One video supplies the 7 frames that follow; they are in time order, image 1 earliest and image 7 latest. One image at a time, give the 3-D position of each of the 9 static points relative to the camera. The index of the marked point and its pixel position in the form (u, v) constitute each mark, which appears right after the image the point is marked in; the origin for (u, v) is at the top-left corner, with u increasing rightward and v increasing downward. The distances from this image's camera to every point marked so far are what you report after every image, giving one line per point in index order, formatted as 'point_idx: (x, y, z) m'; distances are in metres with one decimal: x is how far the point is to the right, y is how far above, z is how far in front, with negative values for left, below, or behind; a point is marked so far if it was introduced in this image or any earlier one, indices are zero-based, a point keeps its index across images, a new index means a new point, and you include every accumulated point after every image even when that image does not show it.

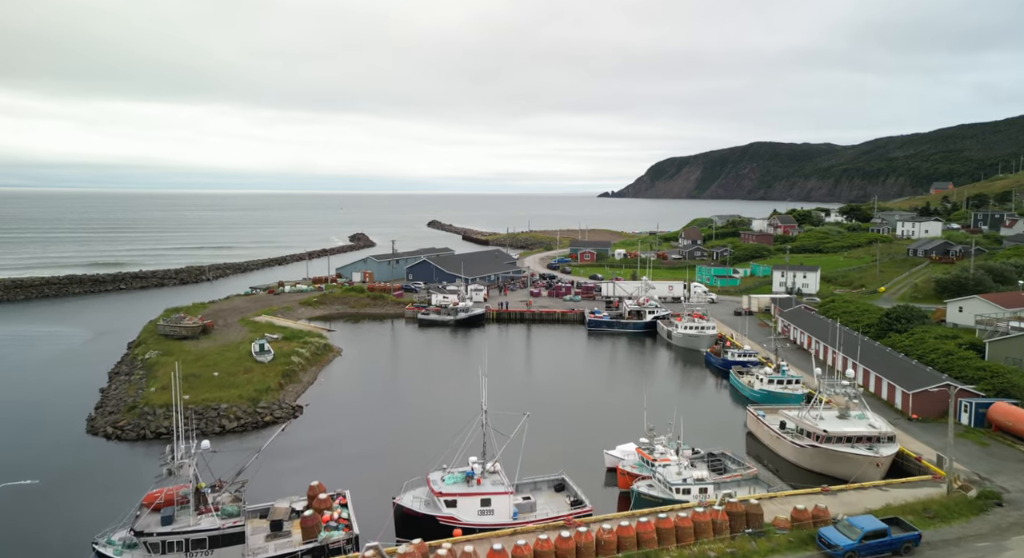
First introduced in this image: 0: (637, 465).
0: (+2.9, -4.3, +17.3) m
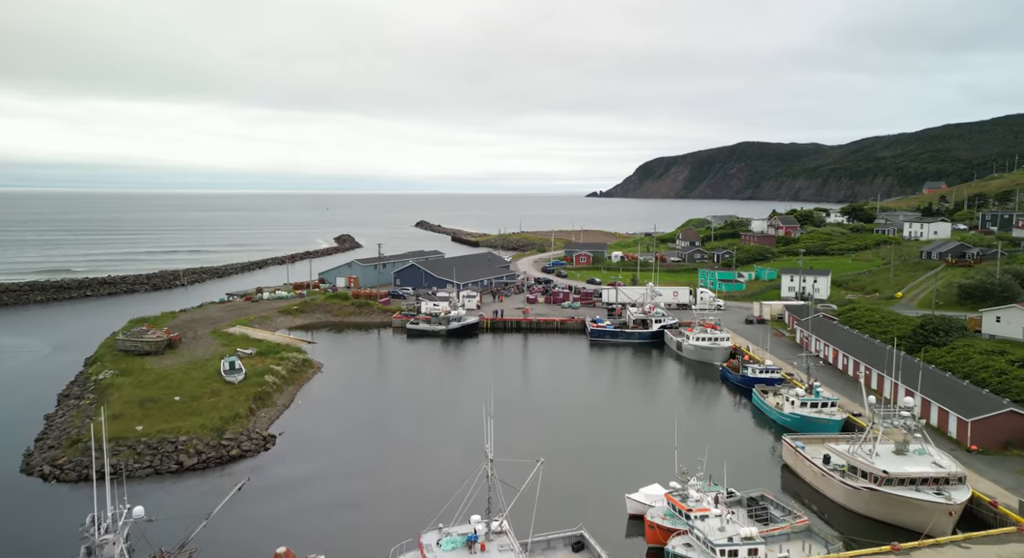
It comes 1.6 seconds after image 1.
0: (+3.1, -4.6, +14.7) m
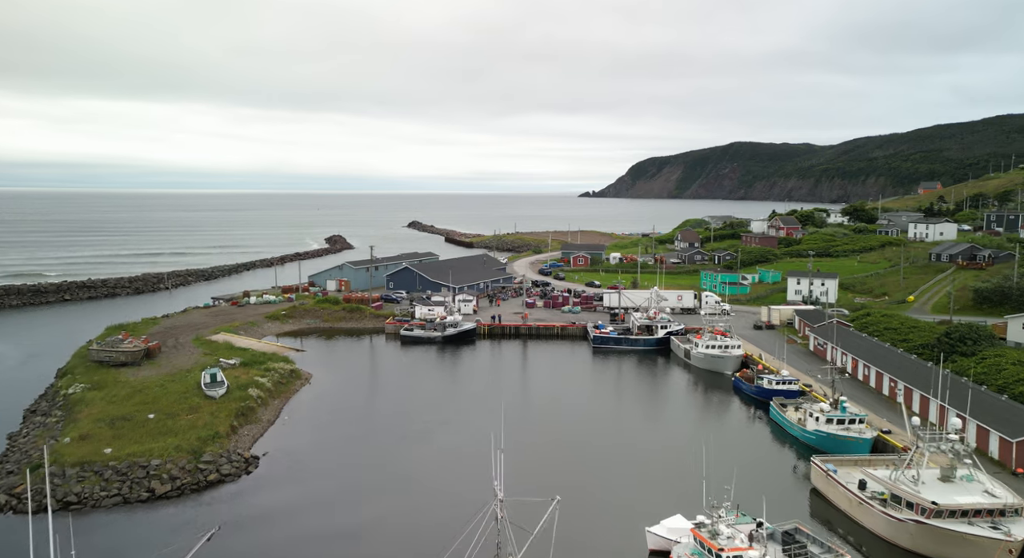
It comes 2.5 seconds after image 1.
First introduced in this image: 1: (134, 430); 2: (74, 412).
0: (+3.2, -4.8, +13.1) m
1: (-9.2, -3.7, +18.3) m
2: (-11.4, -3.5, +19.6) m
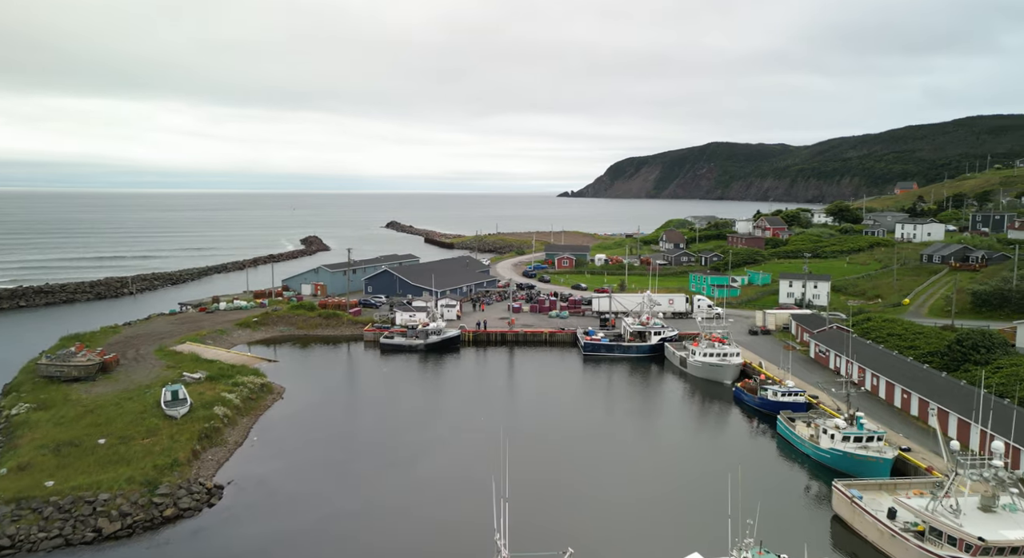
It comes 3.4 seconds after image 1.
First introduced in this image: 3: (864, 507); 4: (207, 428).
0: (+3.2, -5.0, +11.5) m
1: (-9.3, -3.9, +16.4) m
2: (-11.6, -3.7, +17.5) m
3: (+7.1, -4.6, +15.1) m
4: (-7.6, -3.7, +18.9) m
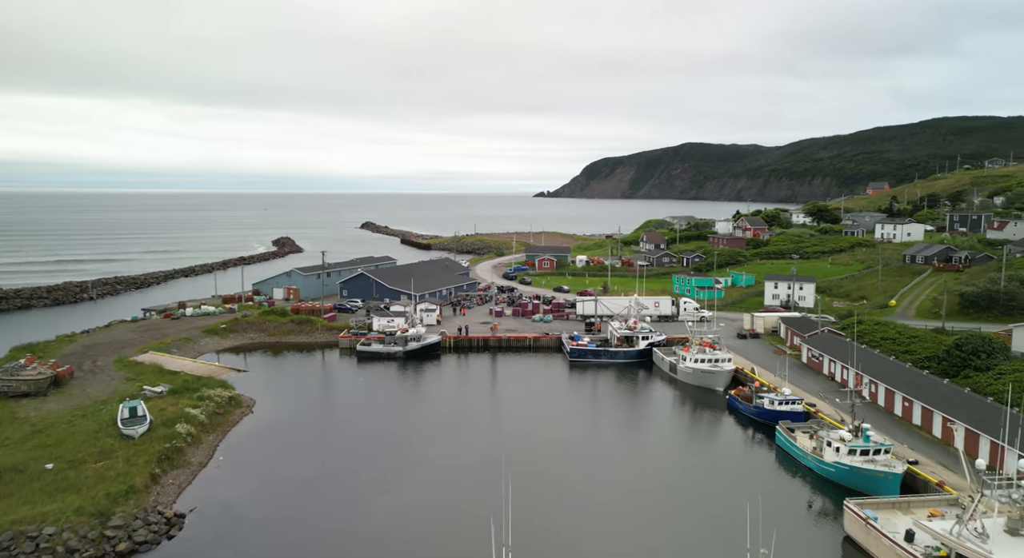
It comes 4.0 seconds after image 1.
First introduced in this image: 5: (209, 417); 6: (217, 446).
0: (+3.2, -5.1, +10.4) m
1: (-9.6, -4.0, +14.8) m
2: (-11.8, -3.9, +15.9) m
3: (+6.9, -4.7, +14.1) m
4: (-7.9, -3.9, +17.4) m
5: (-8.1, -3.7, +20.0) m
6: (-7.4, -4.2, +19.0) m
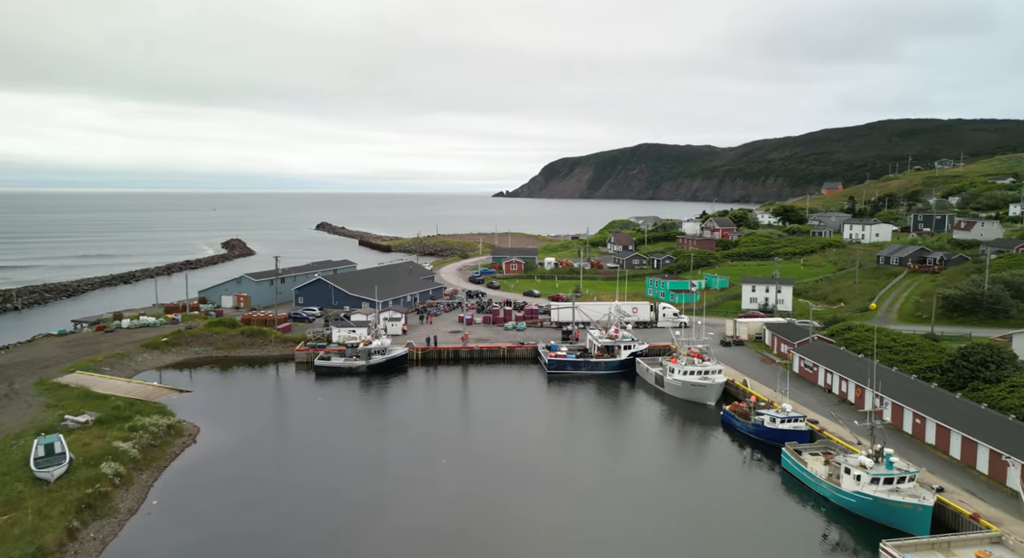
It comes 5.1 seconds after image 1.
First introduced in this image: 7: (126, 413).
0: (+3.2, -5.3, +8.4) m
1: (-9.7, -4.3, +12.1) m
2: (-12.0, -4.1, +13.1) m
3: (+6.8, -4.9, +12.3) m
4: (-8.2, -4.2, +14.7) m
5: (-8.5, -3.9, +17.3) m
6: (-7.8, -4.5, +16.4) m
7: (-9.7, -3.4, +18.9) m
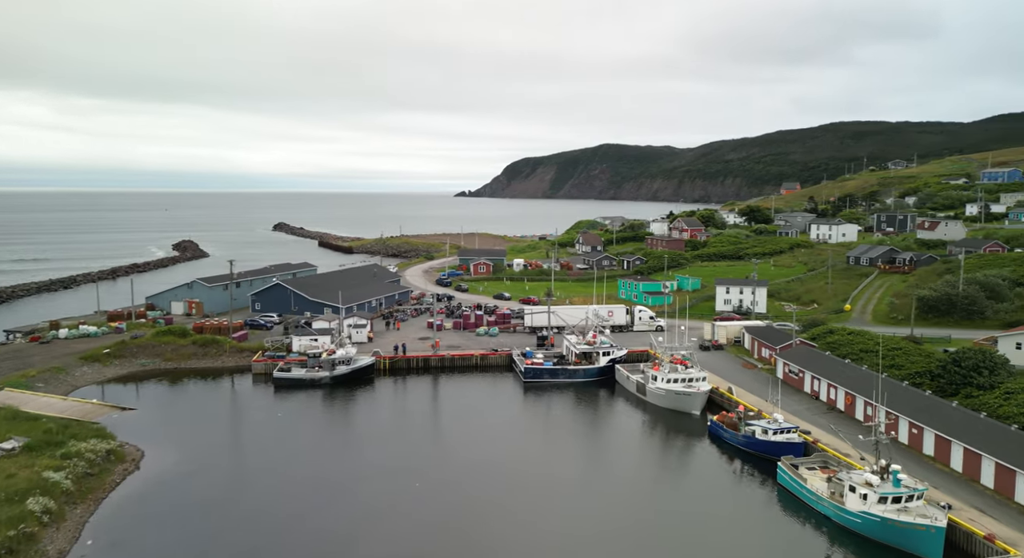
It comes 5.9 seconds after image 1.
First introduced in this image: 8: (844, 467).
0: (+3.3, -5.4, +7.1) m
1: (-9.8, -4.5, +10.2) m
2: (-12.2, -4.3, +11.0) m
3: (+6.6, -5.0, +11.2) m
4: (-8.5, -4.3, +12.9) m
5: (-8.9, -4.1, +15.5) m
6: (-8.2, -4.6, +14.6) m
7: (-10.2, -3.5, +17.0) m
8: (+7.4, -4.1, +17.1) m
